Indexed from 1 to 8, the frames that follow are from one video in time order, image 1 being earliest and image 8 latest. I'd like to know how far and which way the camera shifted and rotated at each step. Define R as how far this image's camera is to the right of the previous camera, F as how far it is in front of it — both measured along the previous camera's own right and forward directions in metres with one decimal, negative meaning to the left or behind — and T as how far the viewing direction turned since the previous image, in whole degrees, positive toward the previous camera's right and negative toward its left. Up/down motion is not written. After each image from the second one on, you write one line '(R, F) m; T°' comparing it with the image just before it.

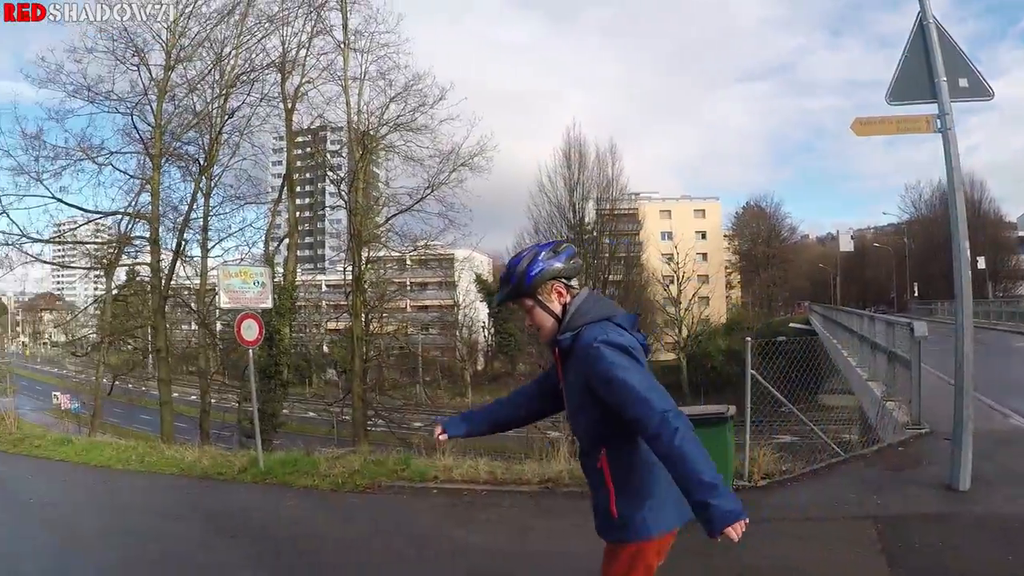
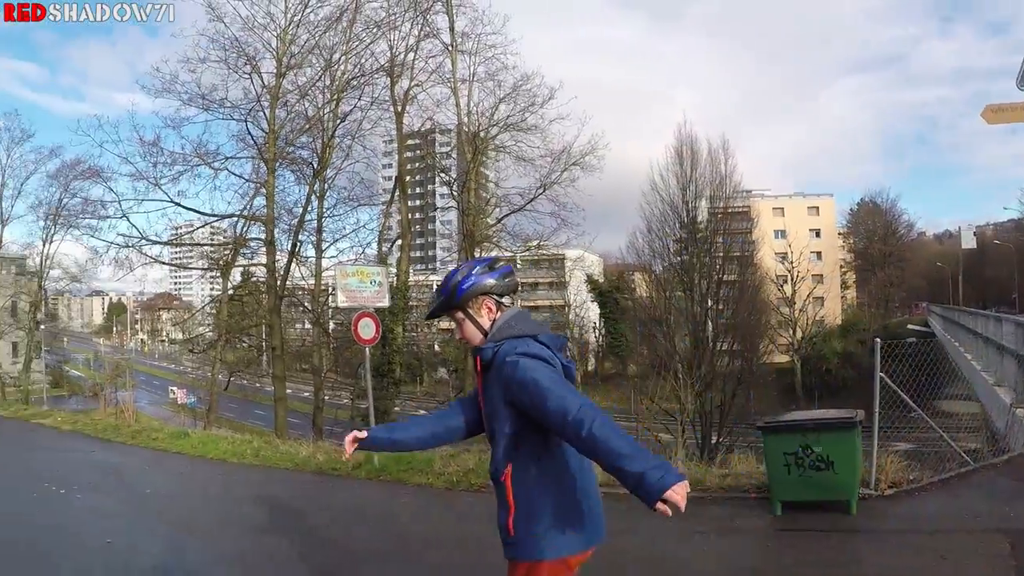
(-0.1, +0.1) m; -5°
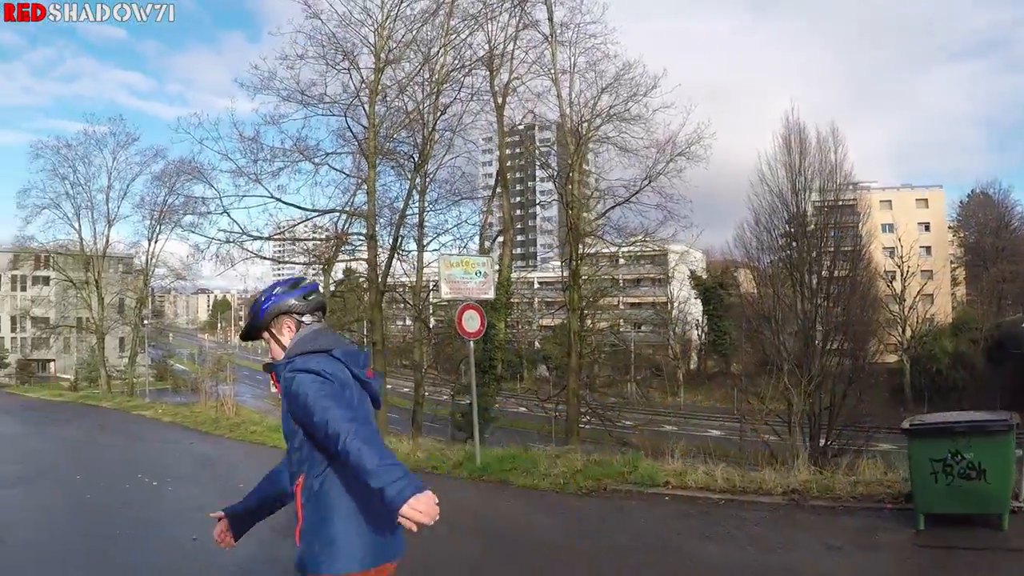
(-0.1, +0.4) m; -4°
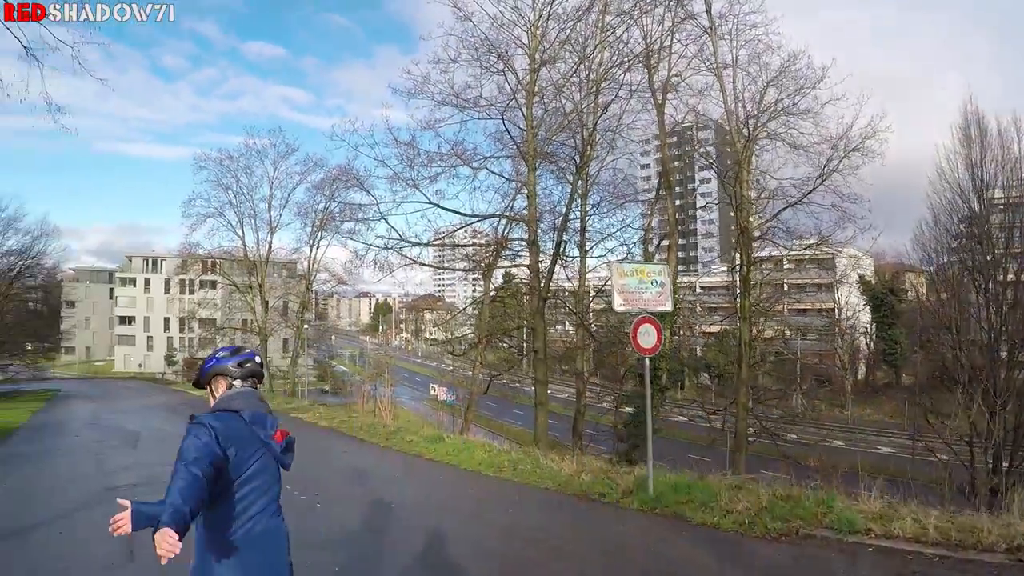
(-0.1, +0.6) m; -7°
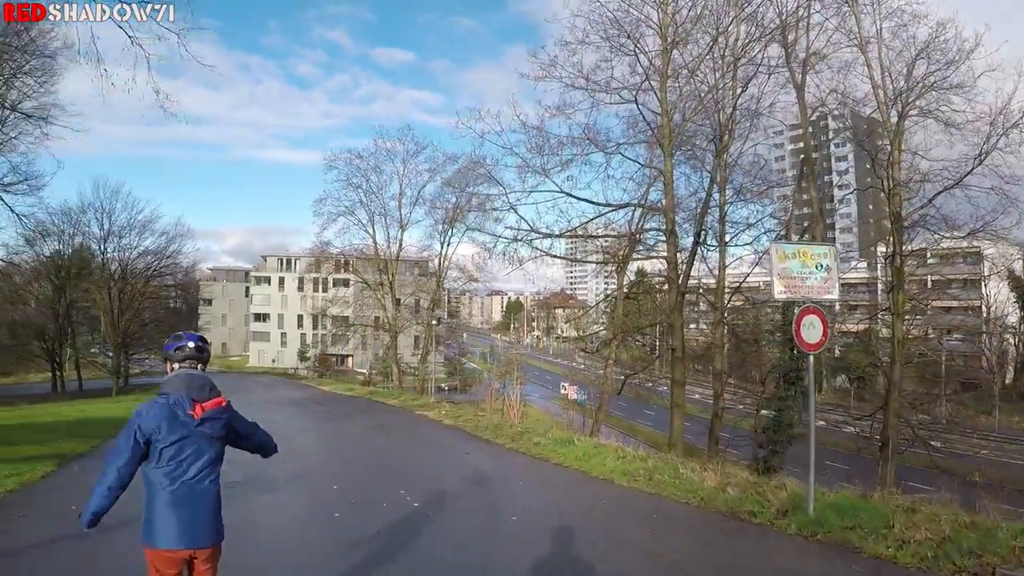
(0.0, +0.7) m; -6°
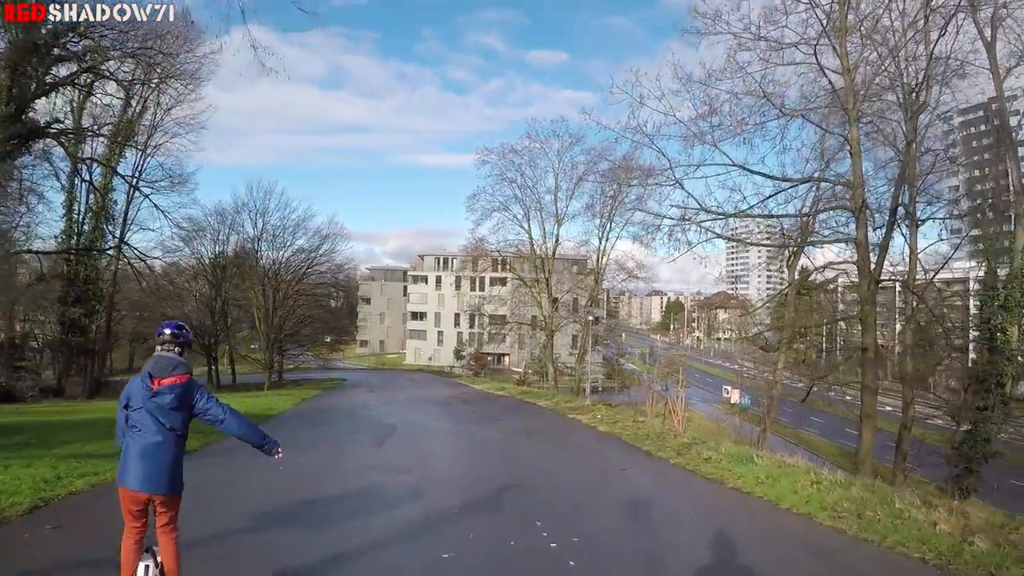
(0.0, +1.3) m; -7°
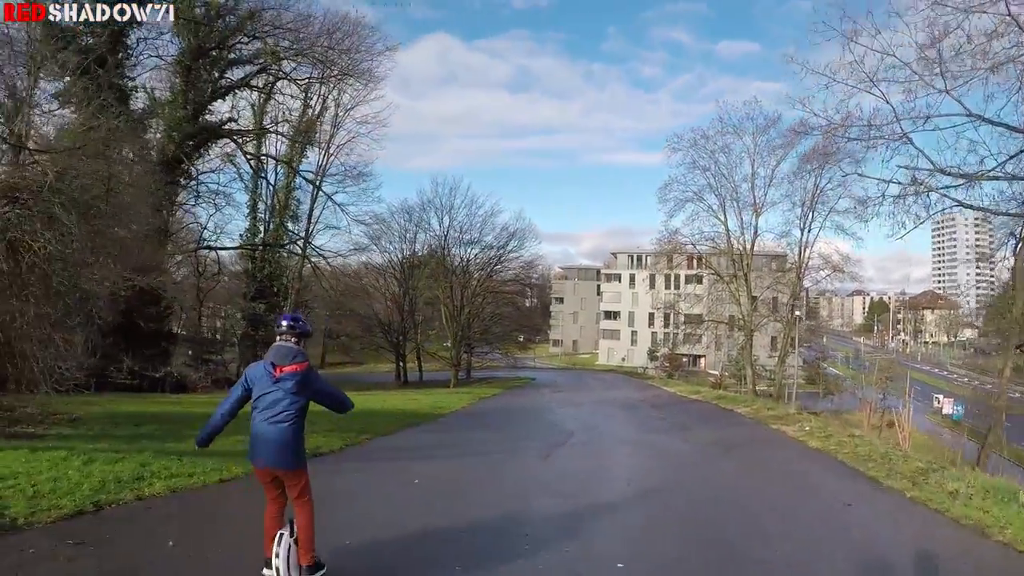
(0.0, +1.3) m; -9°
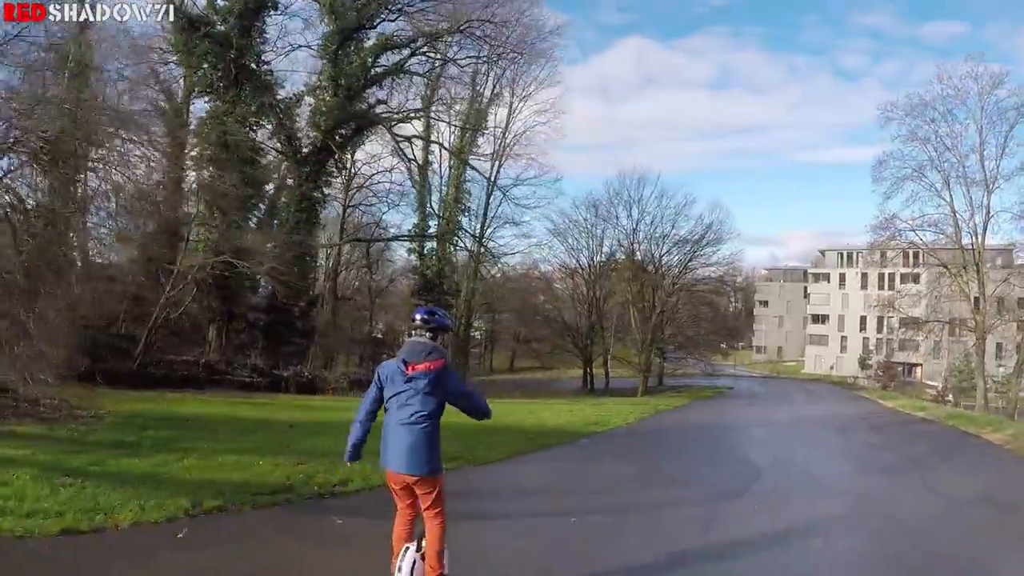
(+0.2, +2.2) m; -9°
